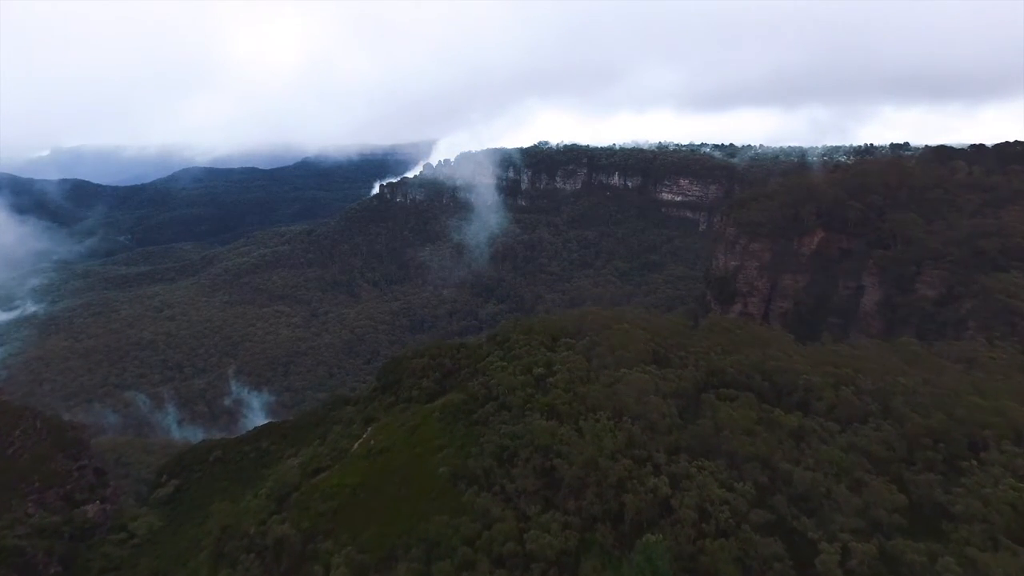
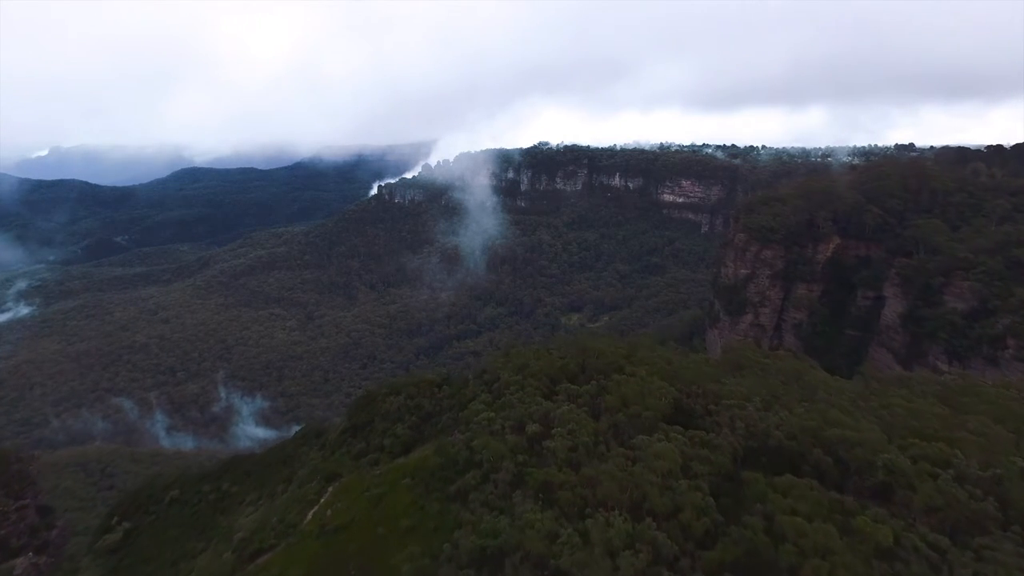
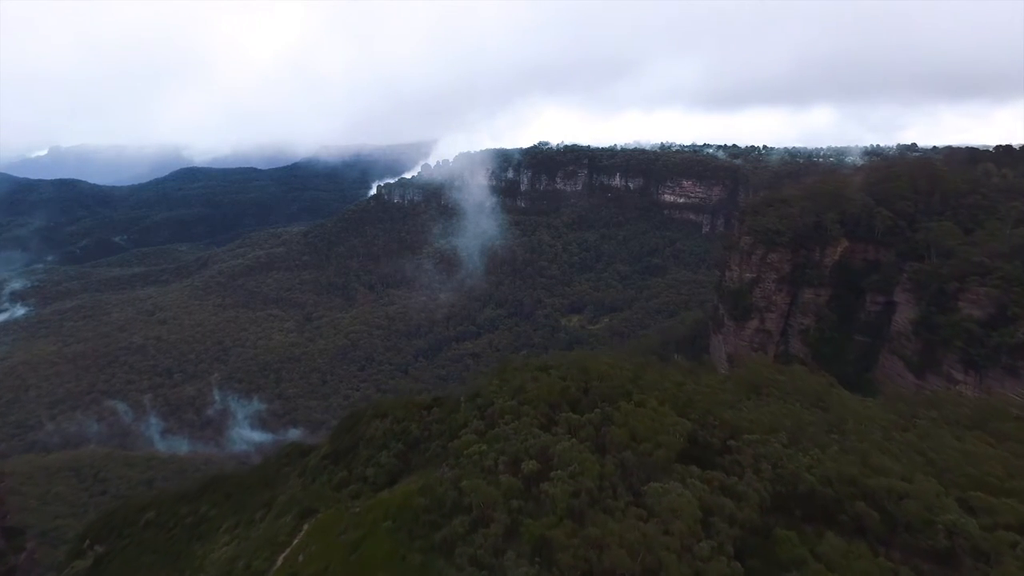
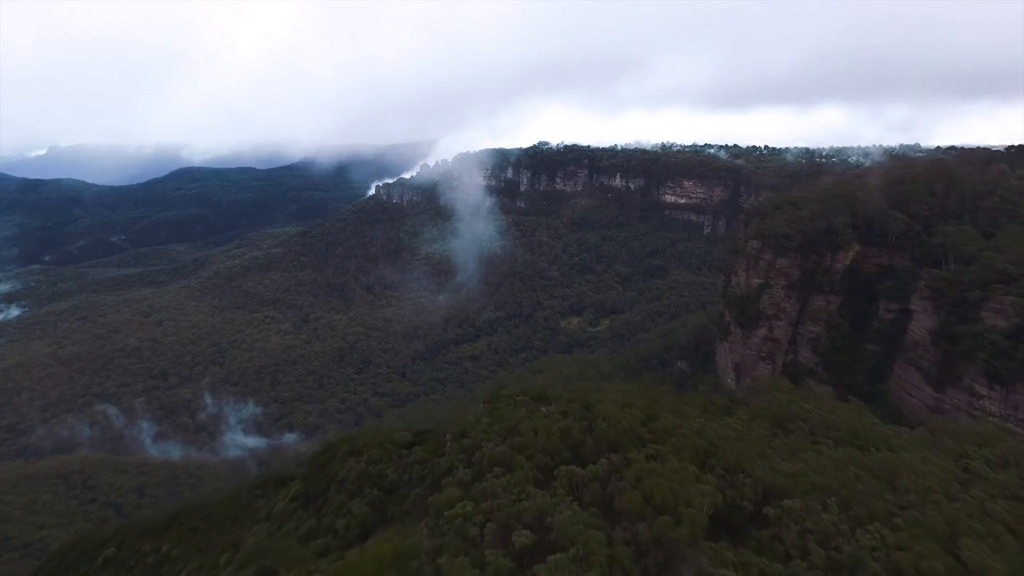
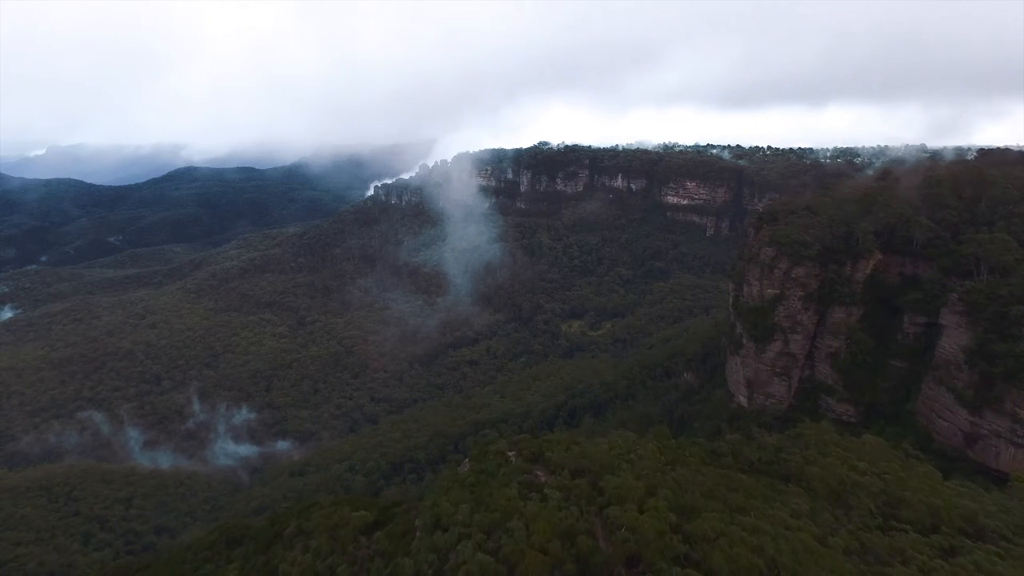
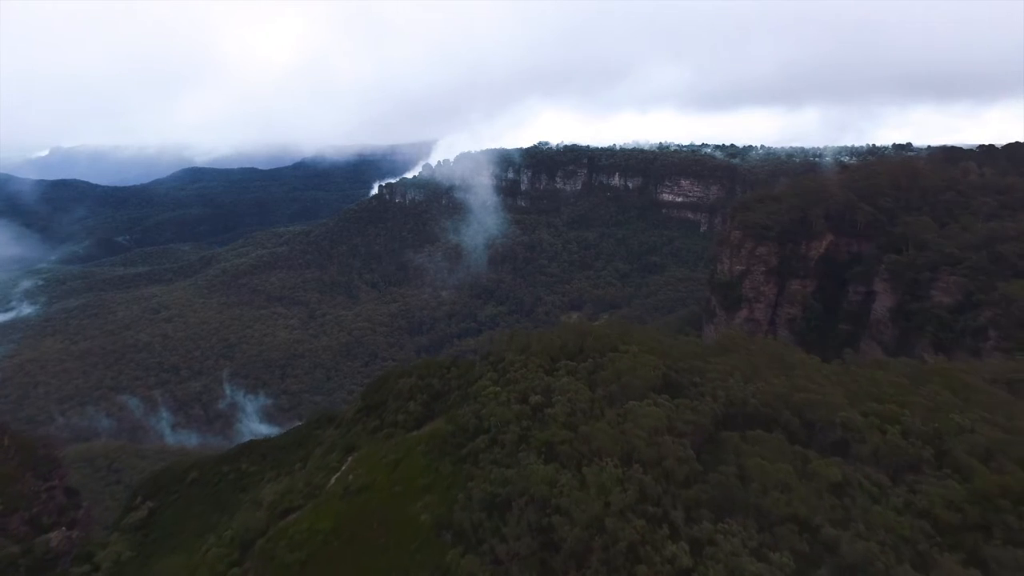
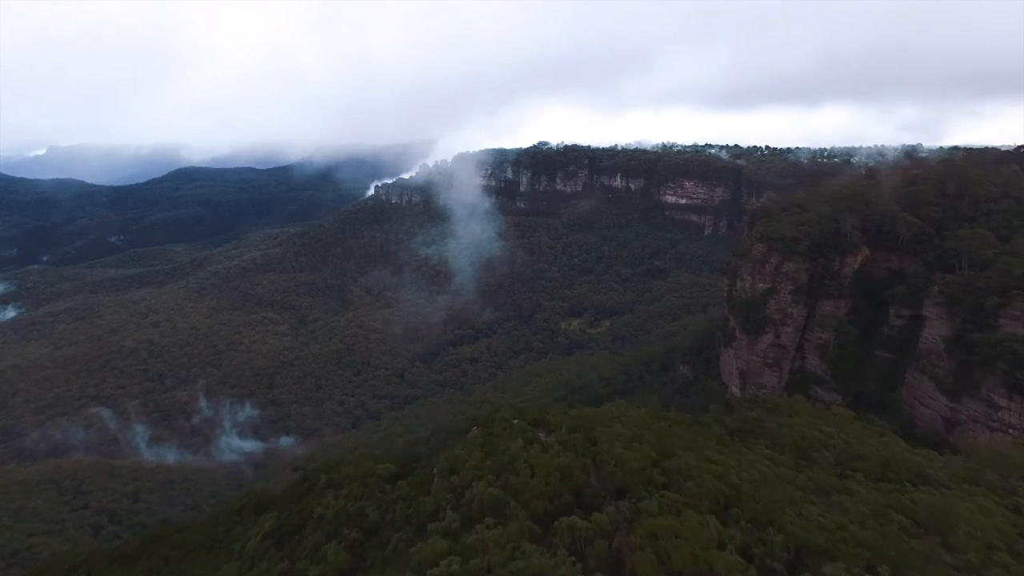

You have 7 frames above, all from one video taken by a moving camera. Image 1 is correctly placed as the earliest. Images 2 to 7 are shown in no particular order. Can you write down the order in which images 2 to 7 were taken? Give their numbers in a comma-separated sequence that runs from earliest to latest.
6, 2, 3, 4, 7, 5
